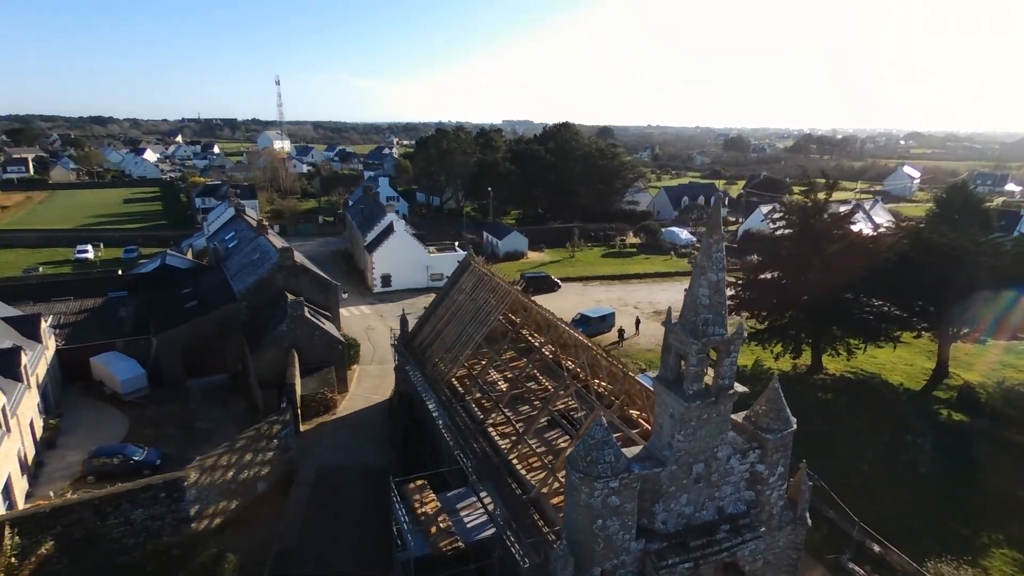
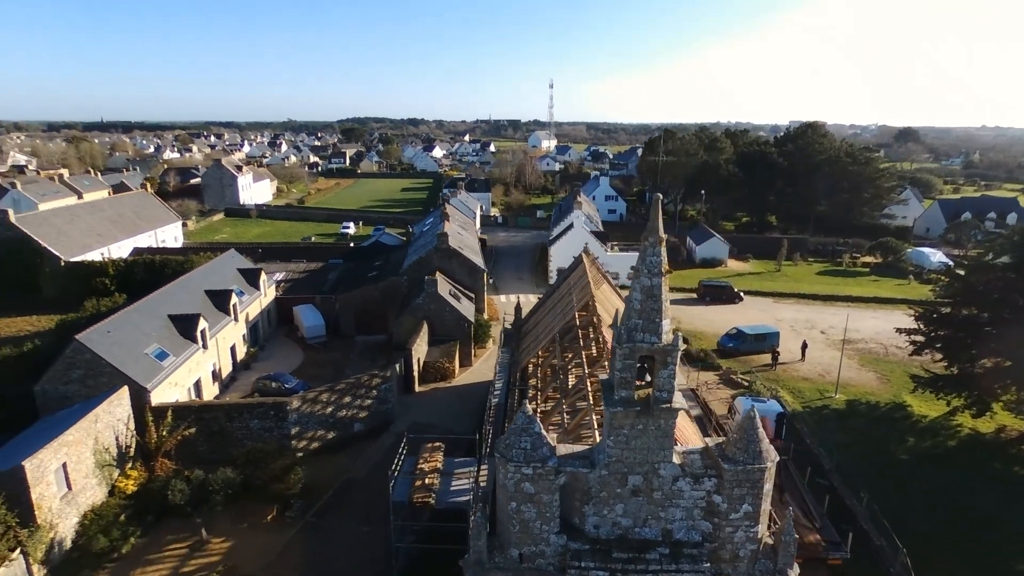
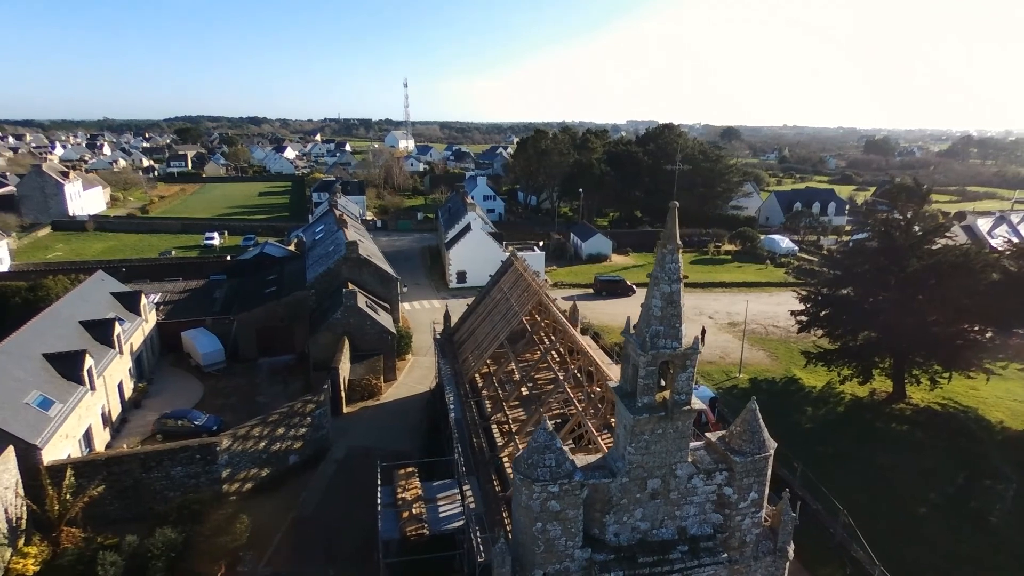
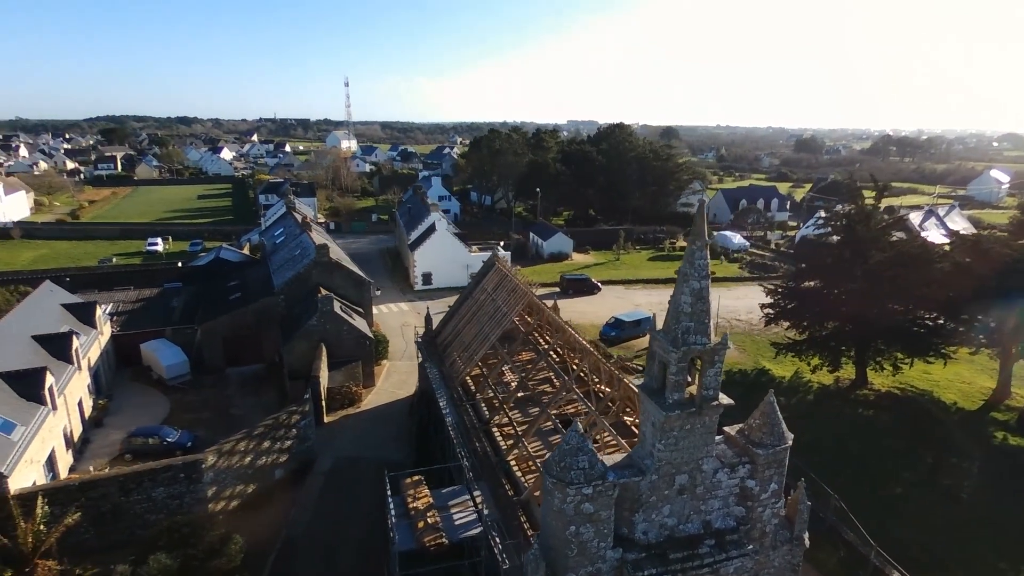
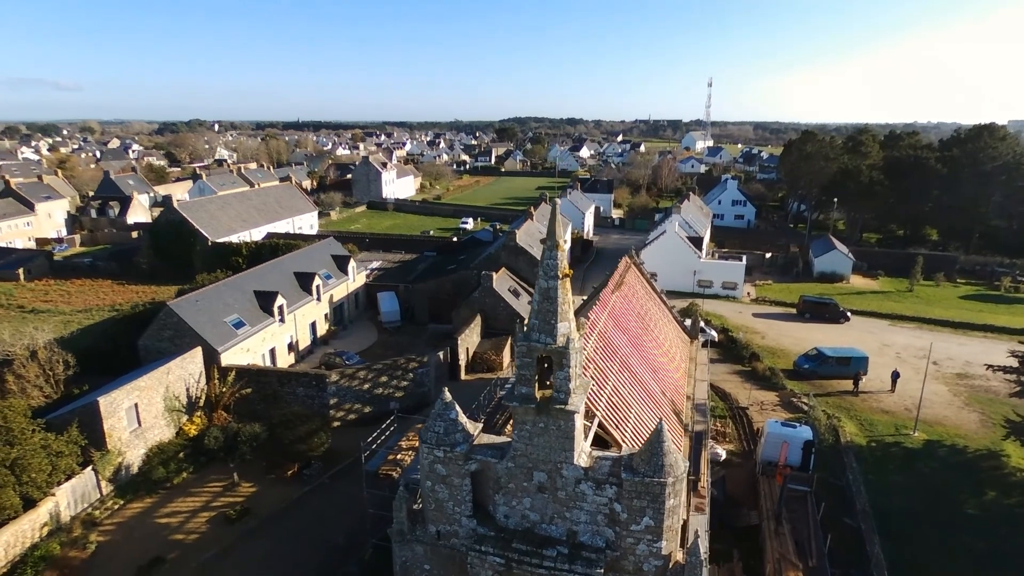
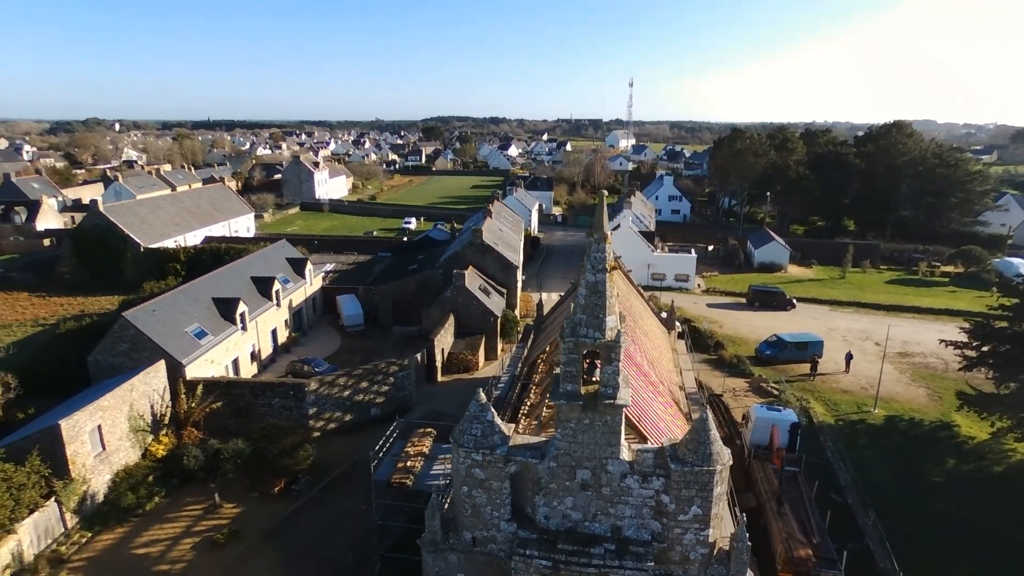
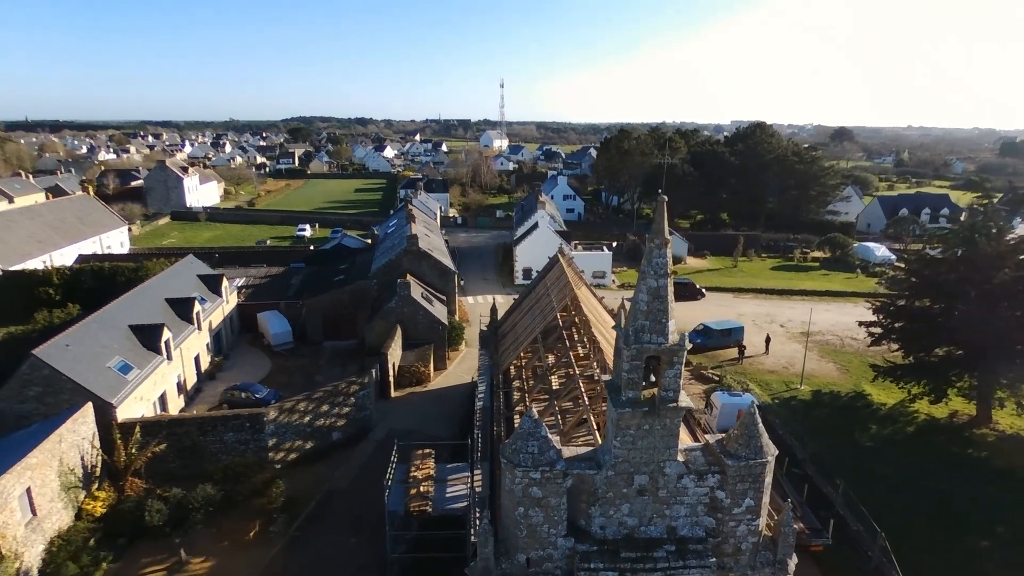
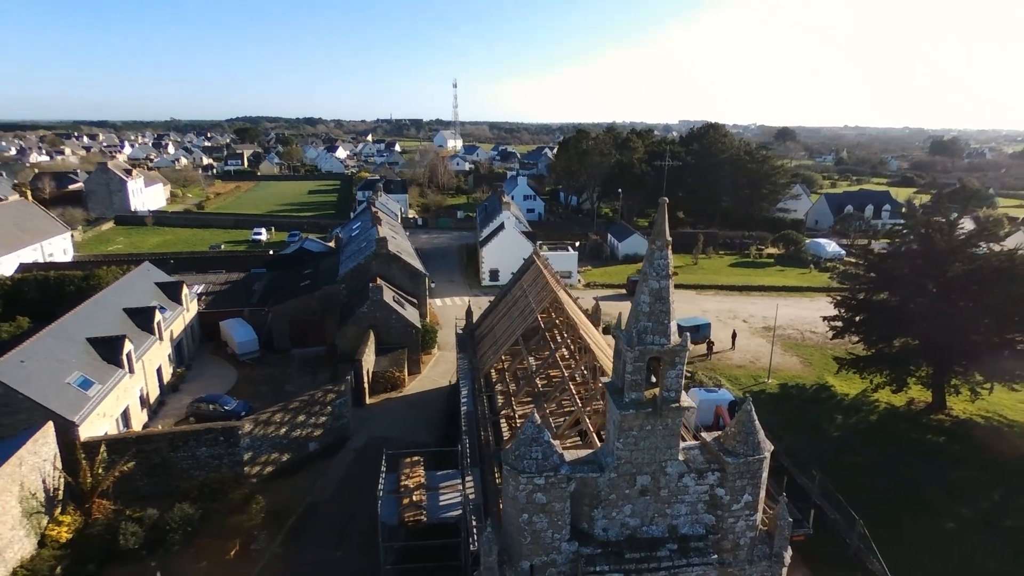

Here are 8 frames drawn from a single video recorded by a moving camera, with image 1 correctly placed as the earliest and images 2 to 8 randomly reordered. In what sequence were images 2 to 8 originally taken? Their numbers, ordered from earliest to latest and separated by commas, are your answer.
4, 3, 8, 7, 2, 6, 5
